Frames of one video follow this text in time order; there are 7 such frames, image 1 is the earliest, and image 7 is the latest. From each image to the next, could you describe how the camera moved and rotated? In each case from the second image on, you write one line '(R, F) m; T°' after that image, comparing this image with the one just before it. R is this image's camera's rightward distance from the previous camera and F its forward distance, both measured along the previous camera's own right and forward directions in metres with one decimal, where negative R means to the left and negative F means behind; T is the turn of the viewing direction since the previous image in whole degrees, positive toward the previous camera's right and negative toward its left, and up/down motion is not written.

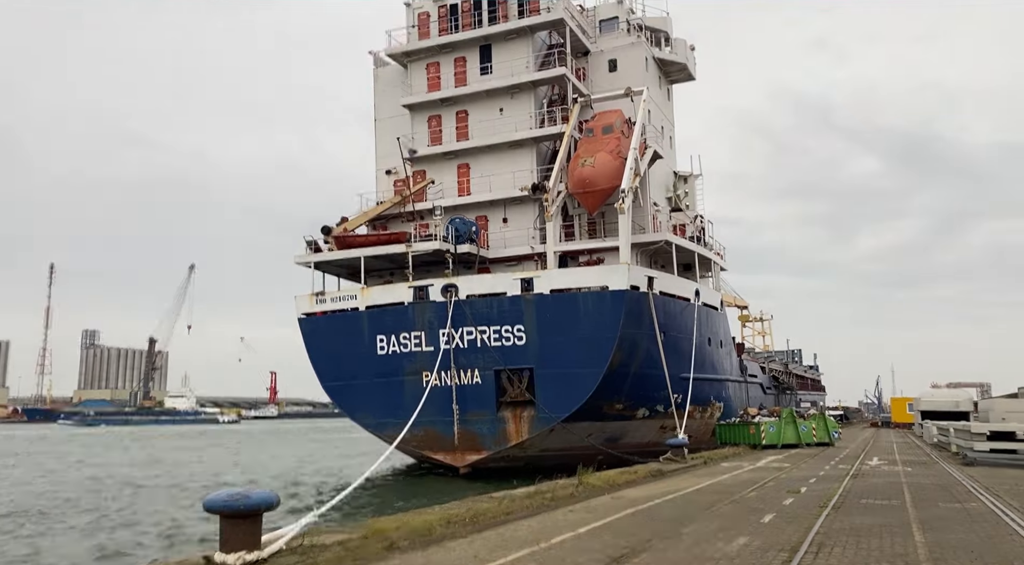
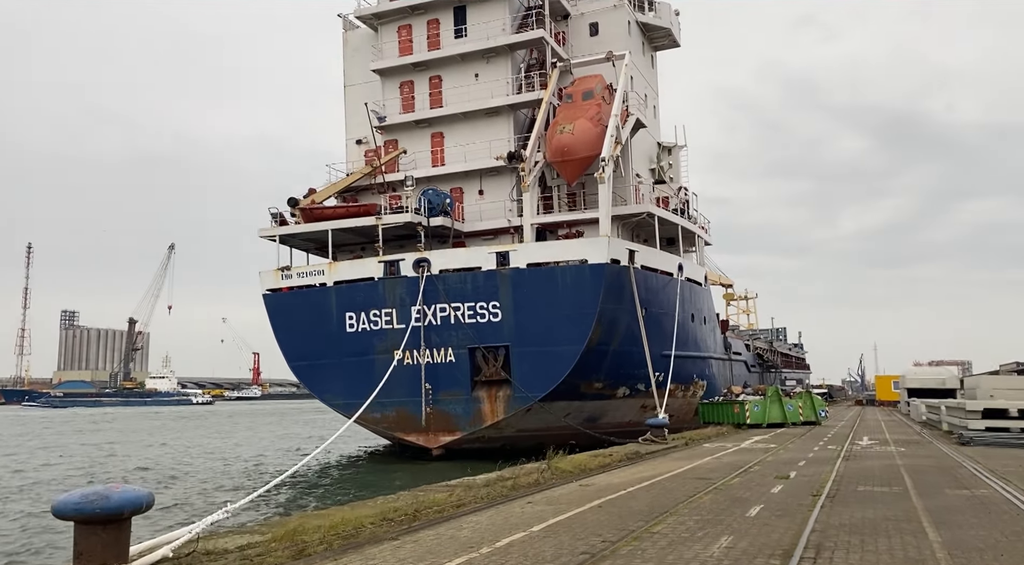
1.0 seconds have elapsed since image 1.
(+0.3, +0.9) m; +1°
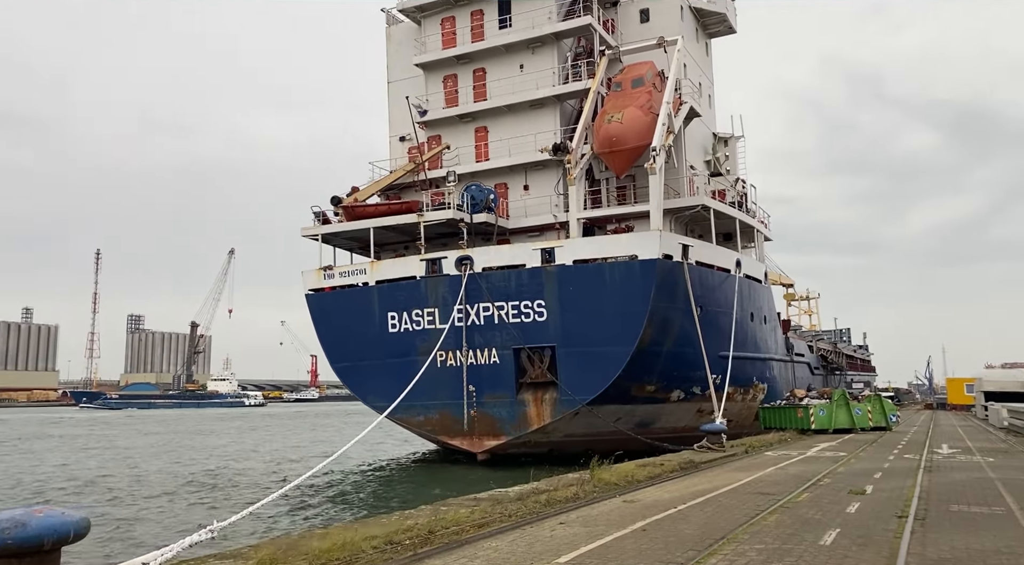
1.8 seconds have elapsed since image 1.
(+0.2, +0.8) m; -4°
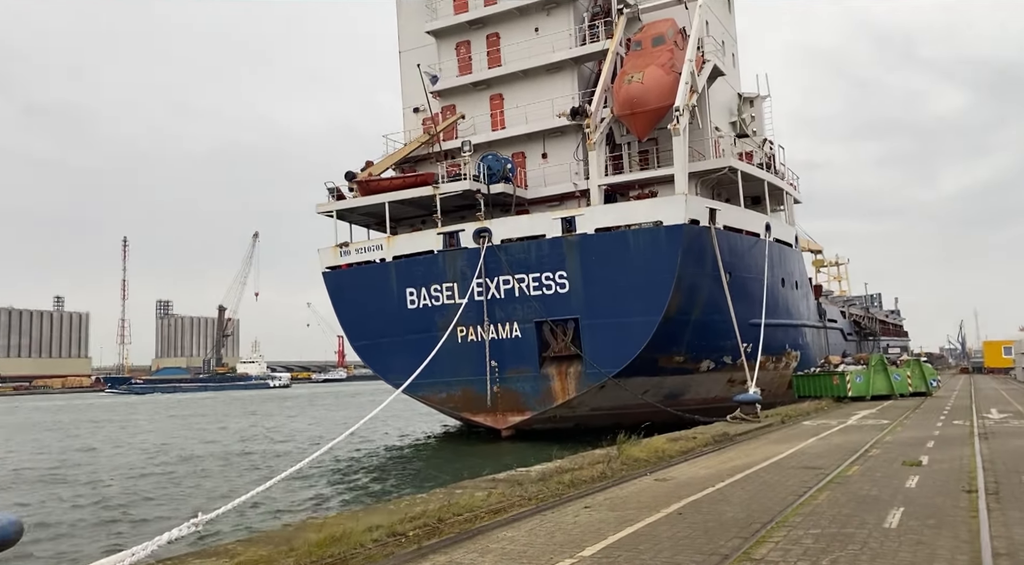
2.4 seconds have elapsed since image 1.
(+0.1, +0.6) m; -2°
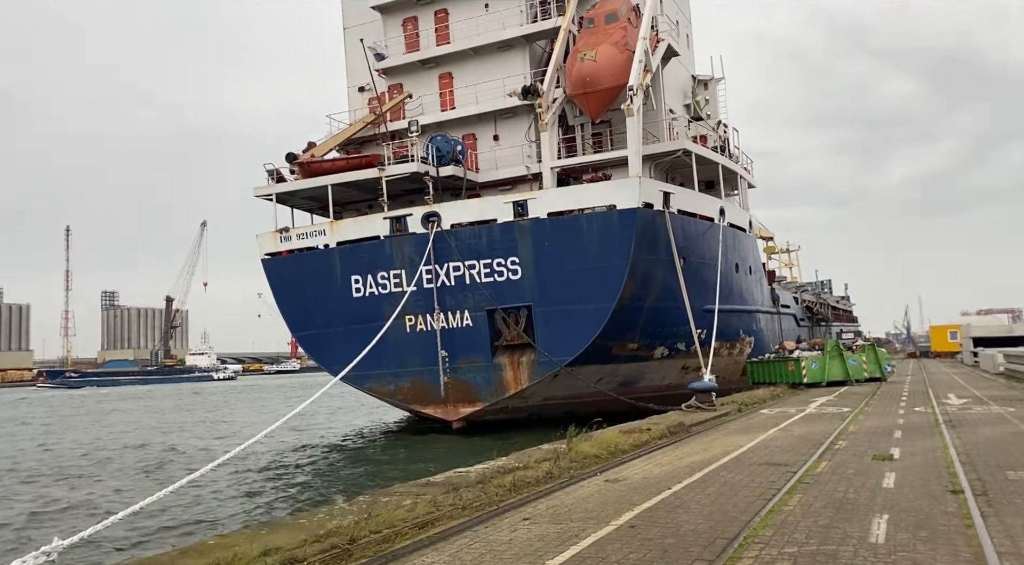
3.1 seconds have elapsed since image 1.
(+0.1, +0.7) m; +3°
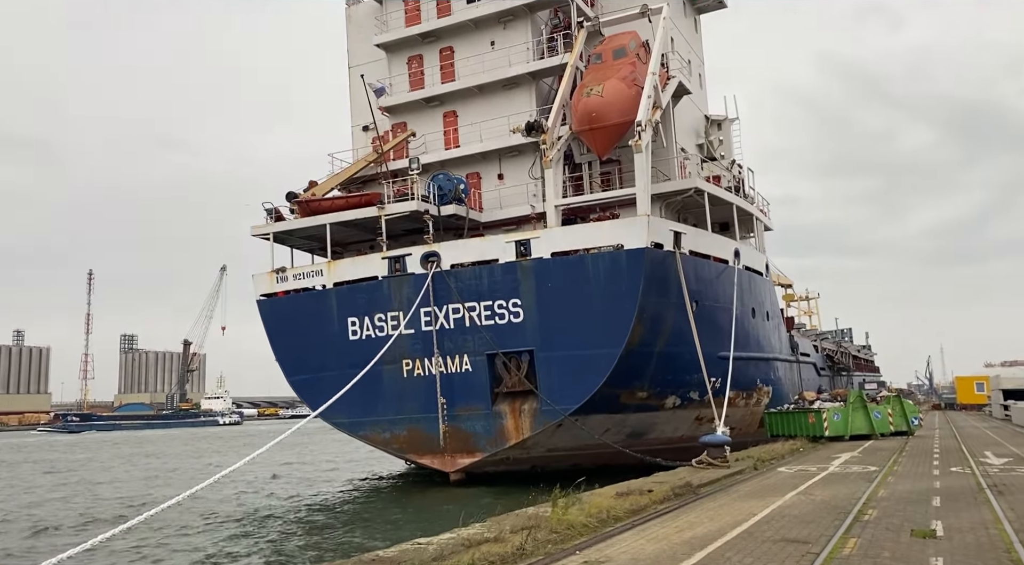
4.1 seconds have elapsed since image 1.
(+0.3, +0.9) m; -1°
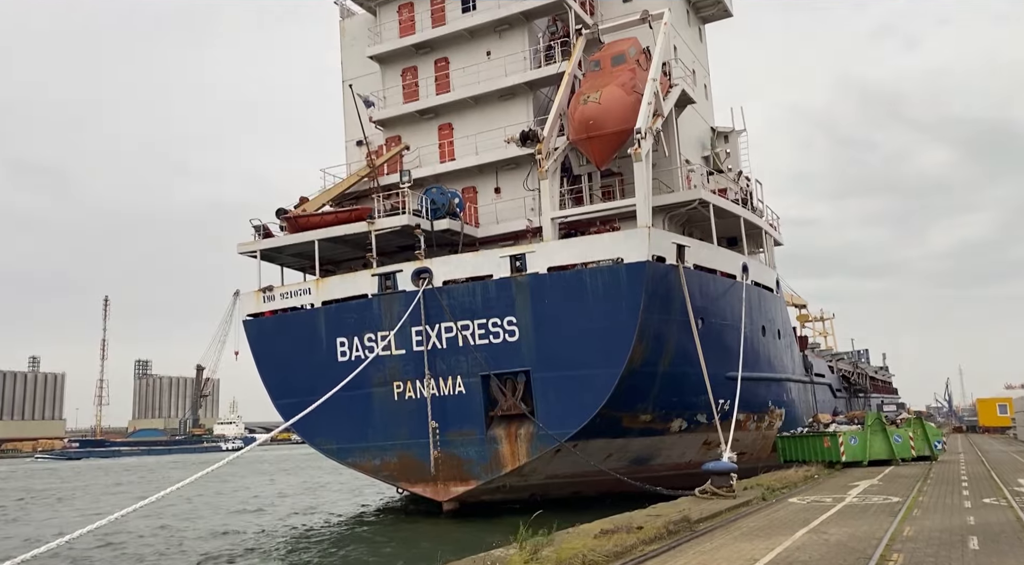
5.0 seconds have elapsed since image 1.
(+0.4, +0.9) m; -1°
